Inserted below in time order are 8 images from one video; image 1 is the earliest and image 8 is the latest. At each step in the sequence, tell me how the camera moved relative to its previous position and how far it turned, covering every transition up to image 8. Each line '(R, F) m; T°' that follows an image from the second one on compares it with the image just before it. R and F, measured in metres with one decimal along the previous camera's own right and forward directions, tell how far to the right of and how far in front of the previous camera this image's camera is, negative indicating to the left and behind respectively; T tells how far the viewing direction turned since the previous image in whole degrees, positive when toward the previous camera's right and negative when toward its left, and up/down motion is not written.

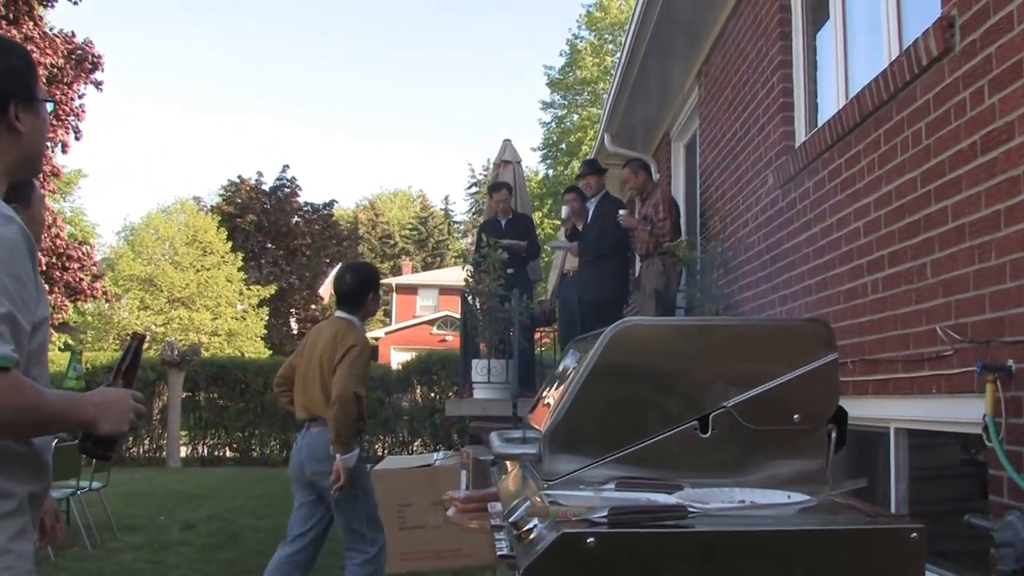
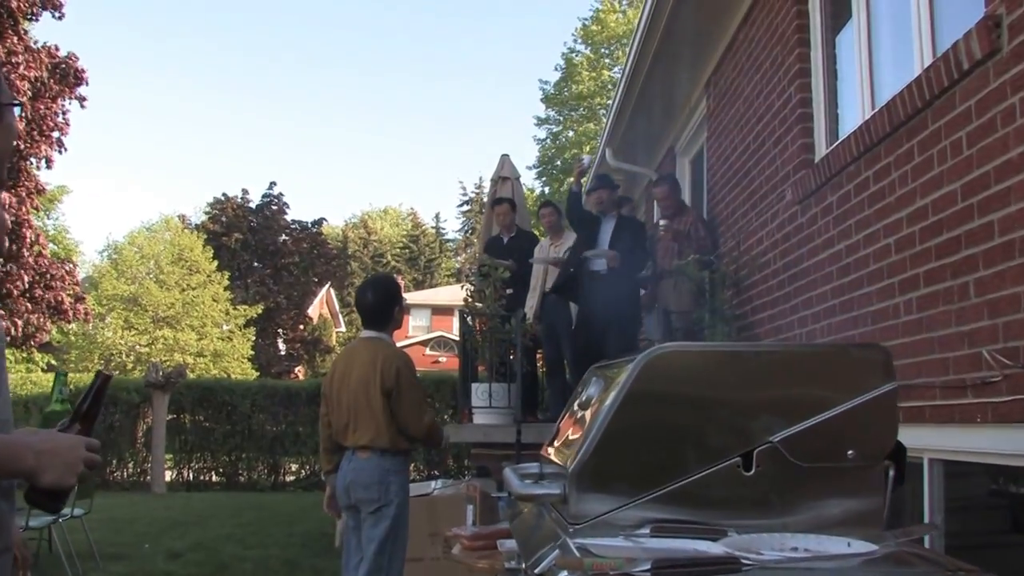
(0.0, +0.3) m; 0°
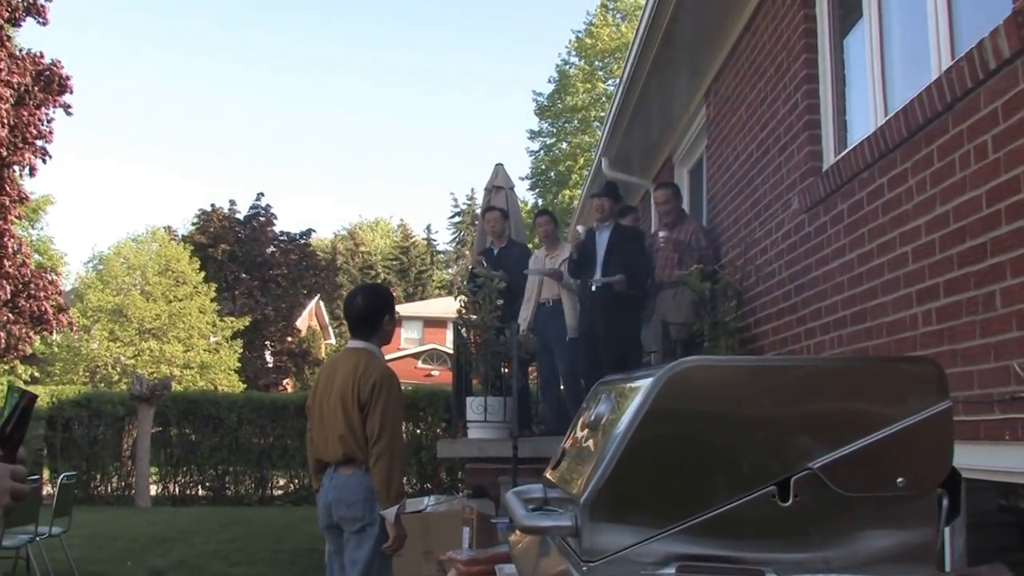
(0.0, +0.2) m; 0°
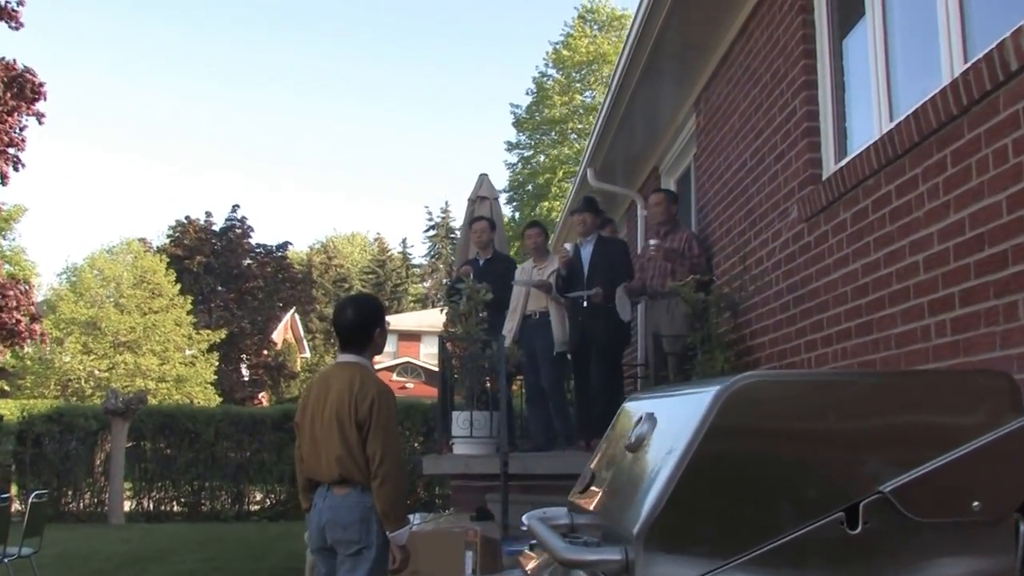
(0.0, +0.1) m; +1°
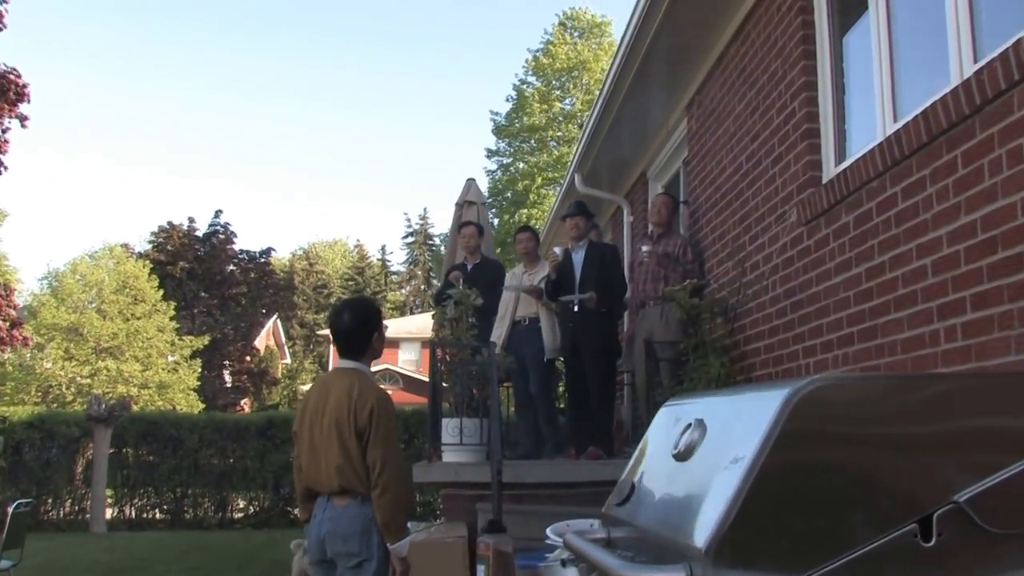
(0.0, +0.1) m; +1°
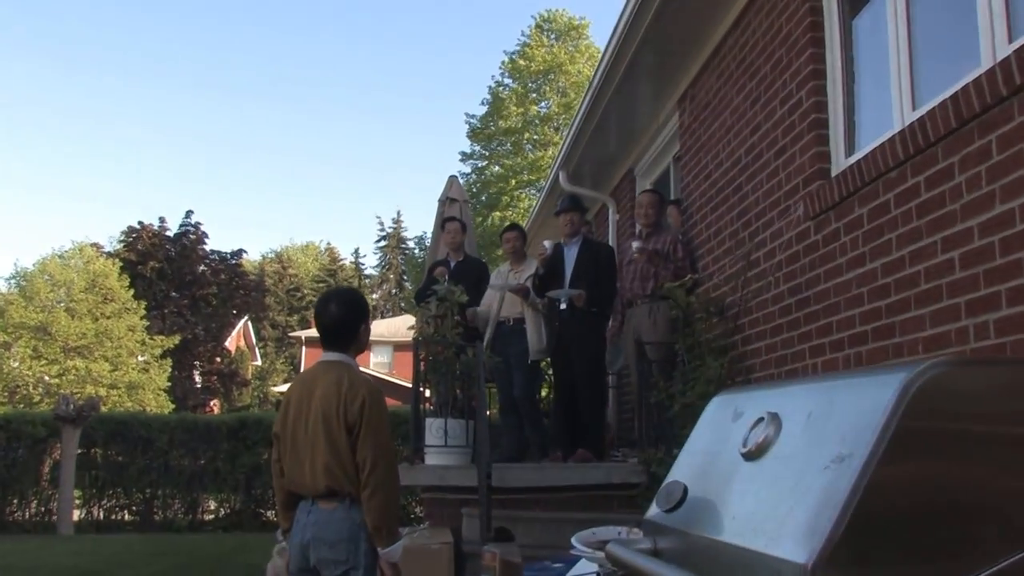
(-0.1, +0.2) m; +1°
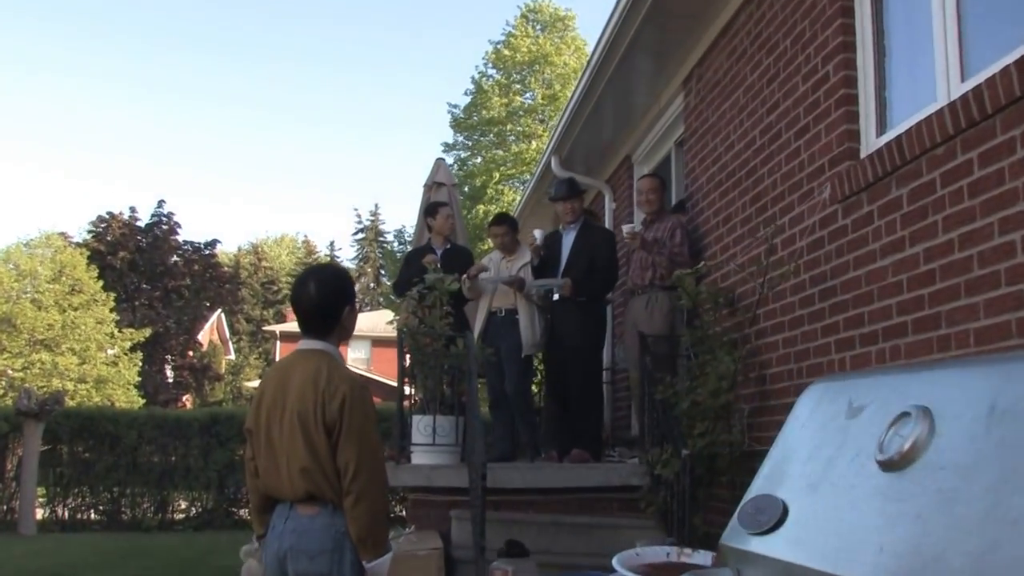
(-0.1, +0.4) m; +1°
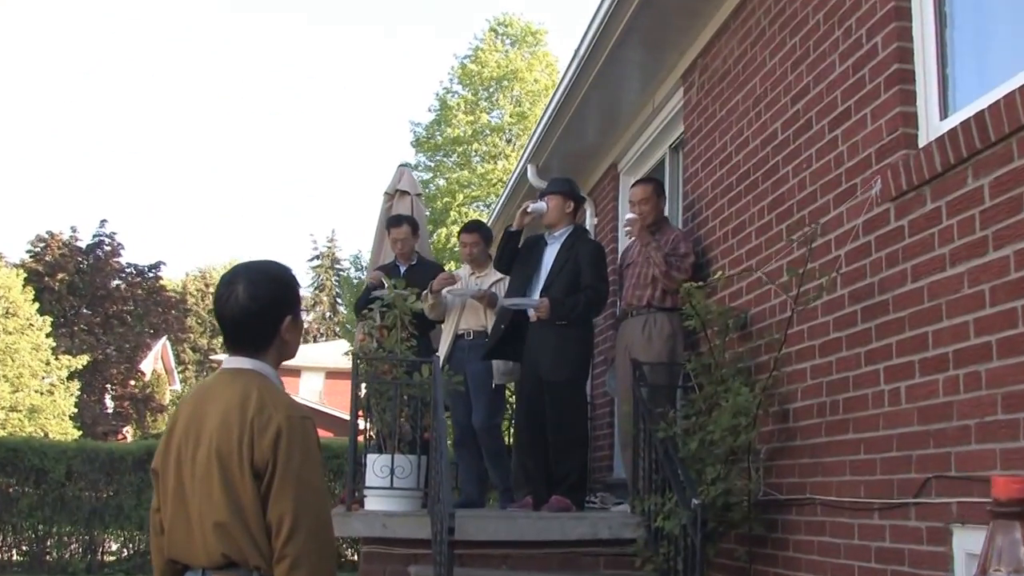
(0.0, +0.8) m; +1°
